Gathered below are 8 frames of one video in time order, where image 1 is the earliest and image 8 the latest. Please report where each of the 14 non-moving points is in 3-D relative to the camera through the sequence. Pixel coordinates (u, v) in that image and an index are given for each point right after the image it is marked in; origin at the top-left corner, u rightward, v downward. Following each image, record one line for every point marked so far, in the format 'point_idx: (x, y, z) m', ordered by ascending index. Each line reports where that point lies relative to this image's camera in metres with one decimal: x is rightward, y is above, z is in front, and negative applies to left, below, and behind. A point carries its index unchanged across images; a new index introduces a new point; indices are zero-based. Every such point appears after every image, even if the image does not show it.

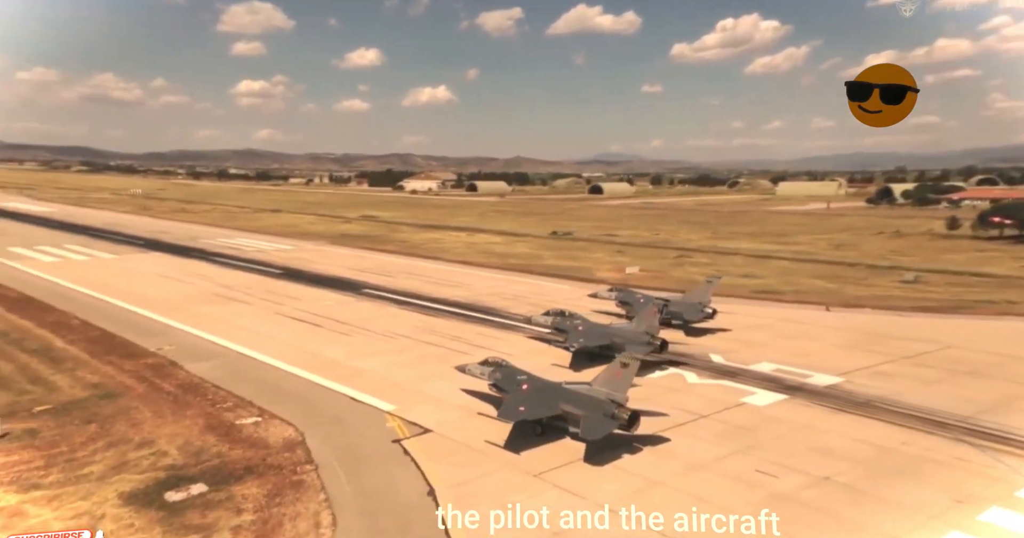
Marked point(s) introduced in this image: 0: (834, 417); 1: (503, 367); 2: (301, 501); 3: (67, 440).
0: (+8.2, -3.9, +15.9) m
1: (-0.1, -3.0, +17.6) m
2: (-4.8, -5.1, +13.1) m
3: (-14.7, -5.6, +20.0) m
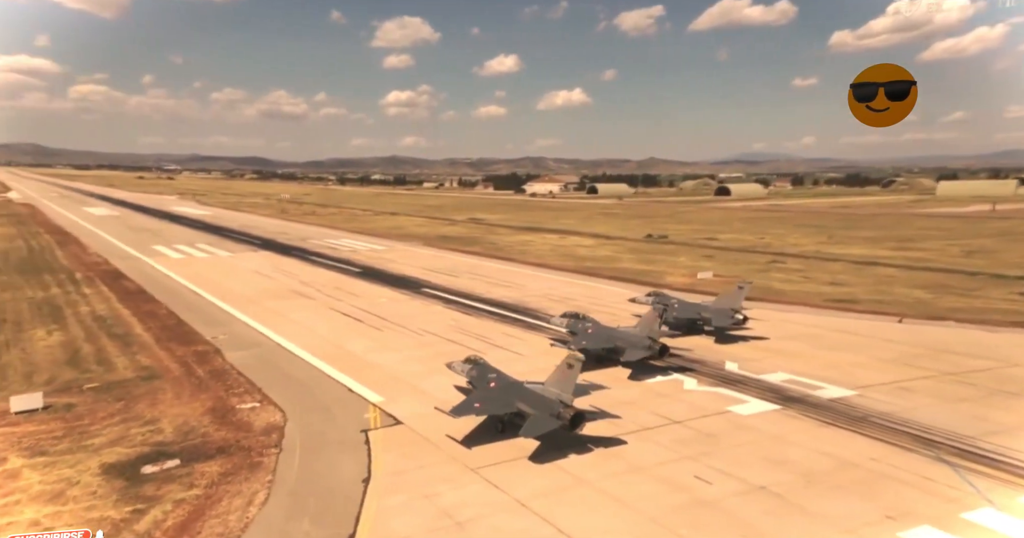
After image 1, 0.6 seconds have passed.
0: (+7.1, -3.9, +14.6) m
1: (-0.8, -2.9, +17.5) m
2: (-6.2, -4.8, +13.6) m
3: (-15.1, -5.2, +21.8) m
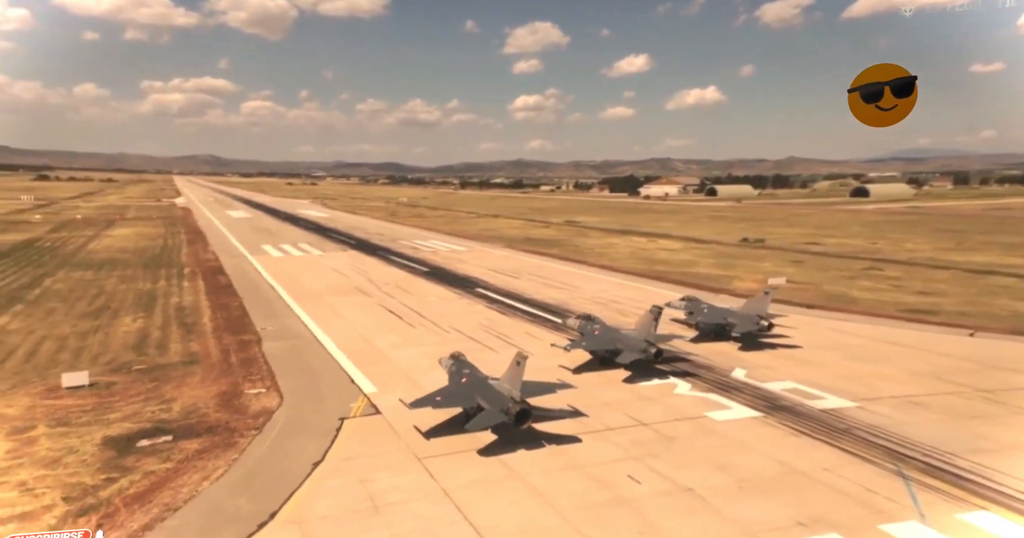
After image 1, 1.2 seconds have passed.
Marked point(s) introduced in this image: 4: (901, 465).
0: (+6.0, -3.9, +13.9) m
1: (-1.5, -2.8, +17.7) m
2: (-7.3, -4.6, +14.5) m
3: (-15.1, -4.8, +23.8) m
4: (+7.6, -3.9, +12.0) m
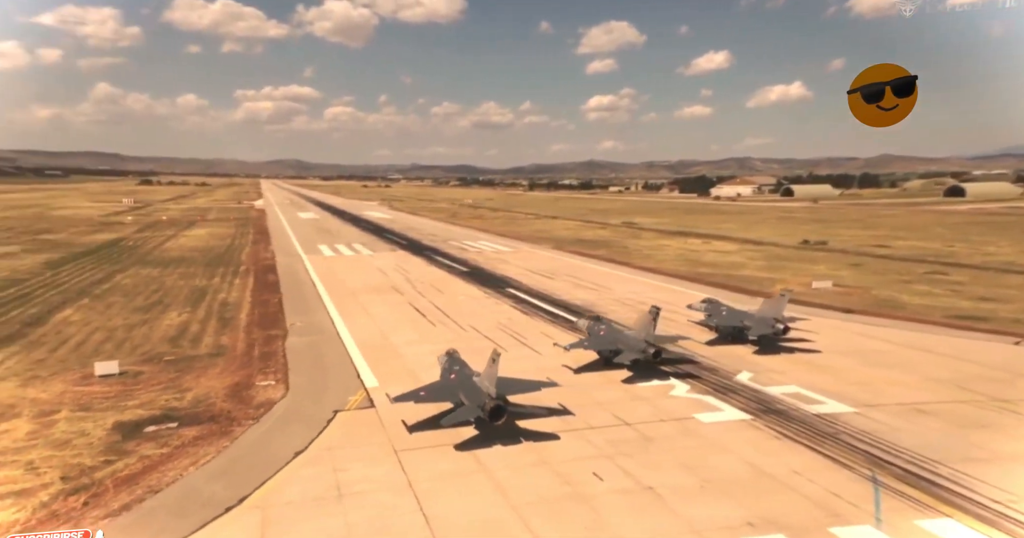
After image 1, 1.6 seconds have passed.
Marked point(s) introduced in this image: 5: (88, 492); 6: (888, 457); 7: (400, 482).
0: (+5.5, -3.9, +13.6) m
1: (-1.7, -2.7, +17.9) m
2: (-7.8, -4.4, +15.2) m
3: (-14.9, -4.6, +24.9) m
4: (+6.9, -3.9, +11.6) m
5: (-8.6, -4.5, +12.1) m
6: (+7.7, -3.9, +12.6) m
7: (-2.3, -4.2, +11.8) m
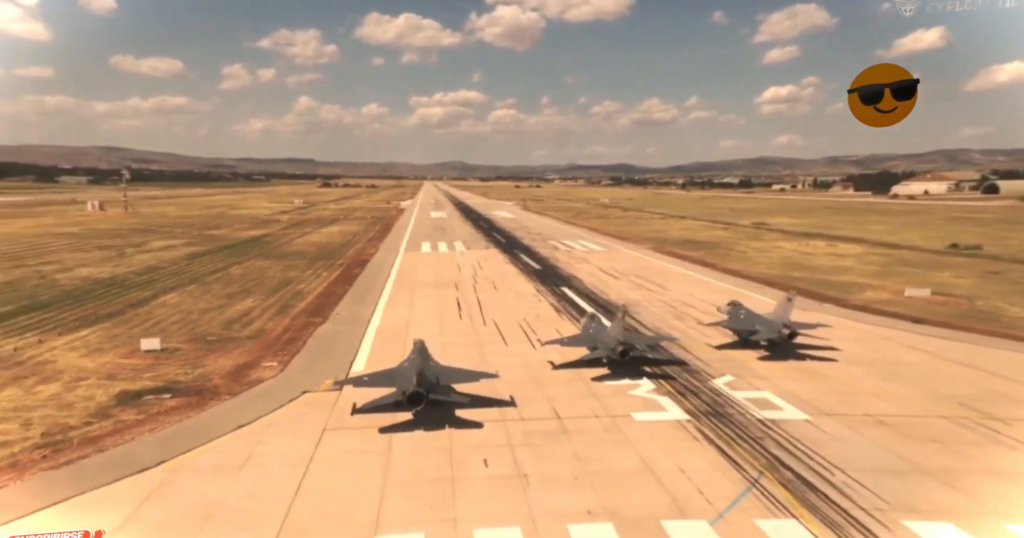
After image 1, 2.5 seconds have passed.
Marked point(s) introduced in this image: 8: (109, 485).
0: (+3.5, -3.8, +13.4) m
1: (-3.0, -2.4, +18.7) m
2: (-9.4, -4.0, +16.8) m
3: (-15.2, -4.1, +27.5) m
4: (+4.6, -3.9, +11.2) m
5: (-10.7, -4.1, +13.9) m
6: (+5.6, -3.9, +12.1) m
7: (-4.4, -3.9, +12.7) m
8: (-7.6, -4.1, +11.2) m
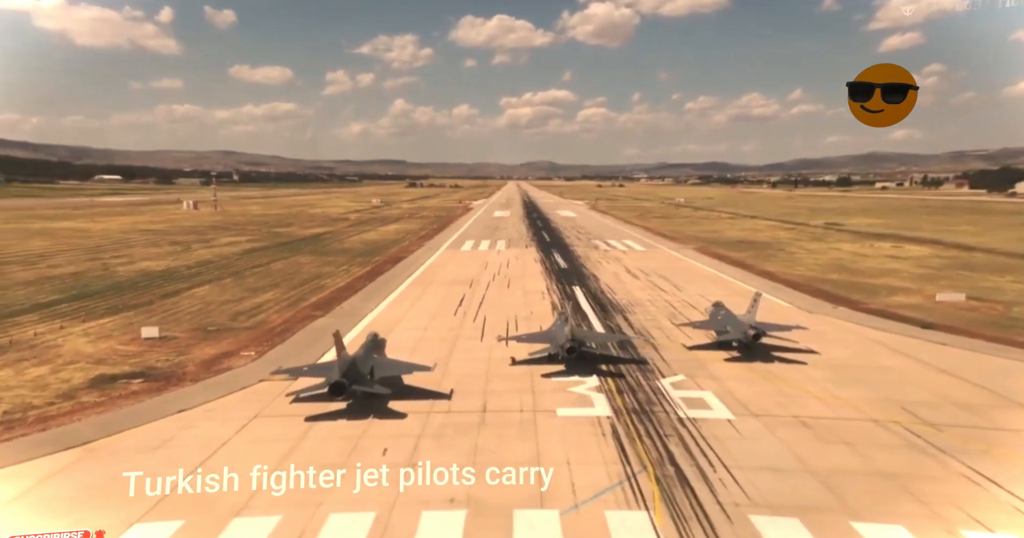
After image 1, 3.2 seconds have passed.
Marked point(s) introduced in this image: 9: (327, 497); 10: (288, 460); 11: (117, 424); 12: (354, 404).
0: (+1.4, -3.8, +13.7) m
1: (-4.7, -2.3, +19.4) m
2: (-11.3, -3.8, +17.9) m
3: (-16.3, -3.7, +28.9) m
4: (+2.5, -3.8, +11.5) m
5: (-12.7, -3.9, +15.0) m
6: (+3.5, -3.9, +12.3) m
7: (-6.5, -3.8, +13.5) m
8: (-9.7, -3.9, +12.2) m
9: (-3.2, -3.9, +10.4) m
10: (-4.4, -3.9, +12.0) m
11: (-9.4, -3.8, +14.5) m
12: (-4.2, -3.7, +16.0) m
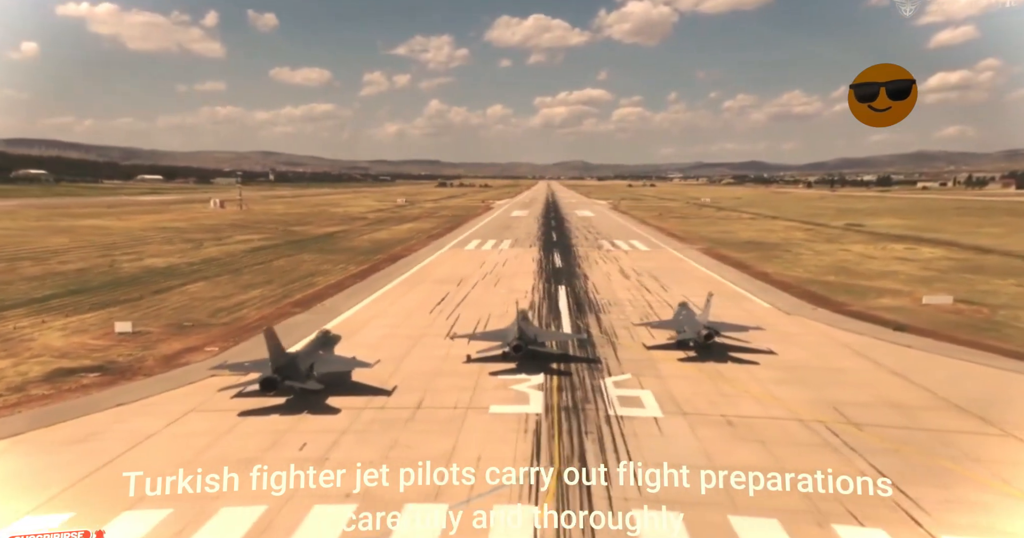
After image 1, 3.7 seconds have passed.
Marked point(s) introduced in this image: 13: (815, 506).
0: (-0.3, -3.8, +14.1) m
1: (-6.5, -2.2, +19.7) m
2: (-13.0, -3.7, +18.3) m
3: (-18.1, -3.5, +29.3) m
4: (+0.7, -3.9, +11.8) m
5: (-14.4, -3.7, +15.4) m
6: (+1.7, -3.9, +12.6) m
7: (-8.3, -3.7, +13.8) m
8: (-11.5, -3.8, +12.5) m
9: (-5.0, -3.9, +10.7) m
10: (-6.2, -3.8, +12.4) m
11: (-11.2, -3.7, +14.9) m
12: (-6.0, -3.6, +16.4) m
13: (+5.2, -4.1, +10.4) m
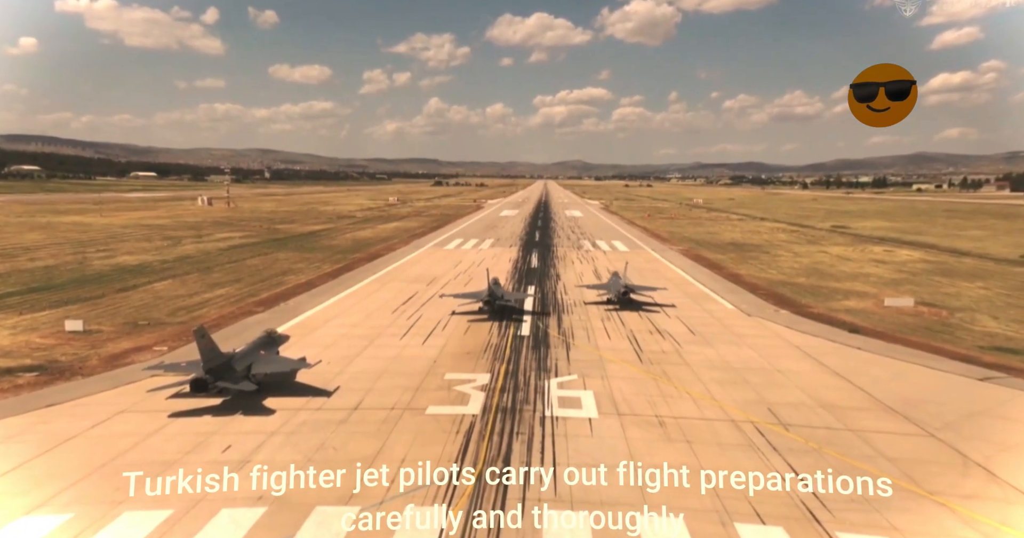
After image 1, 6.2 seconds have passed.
0: (-2.0, -3.8, +14.1) m
1: (-8.3, -2.2, +19.6) m
2: (-14.8, -3.6, +17.9) m
3: (-20.2, -3.4, +28.7) m
4: (-0.9, -3.9, +11.9) m
5: (-16.1, -3.7, +15.0) m
6: (+0.1, -4.0, +12.7) m
7: (-9.9, -3.7, +13.6) m
8: (-13.1, -3.7, +12.2) m
9: (-6.5, -3.9, +10.6) m
10: (-7.8, -3.8, +12.2) m
11: (-12.8, -3.7, +14.6) m
12: (-7.7, -3.6, +16.3) m
13: (+3.7, -4.2, +10.6) m
